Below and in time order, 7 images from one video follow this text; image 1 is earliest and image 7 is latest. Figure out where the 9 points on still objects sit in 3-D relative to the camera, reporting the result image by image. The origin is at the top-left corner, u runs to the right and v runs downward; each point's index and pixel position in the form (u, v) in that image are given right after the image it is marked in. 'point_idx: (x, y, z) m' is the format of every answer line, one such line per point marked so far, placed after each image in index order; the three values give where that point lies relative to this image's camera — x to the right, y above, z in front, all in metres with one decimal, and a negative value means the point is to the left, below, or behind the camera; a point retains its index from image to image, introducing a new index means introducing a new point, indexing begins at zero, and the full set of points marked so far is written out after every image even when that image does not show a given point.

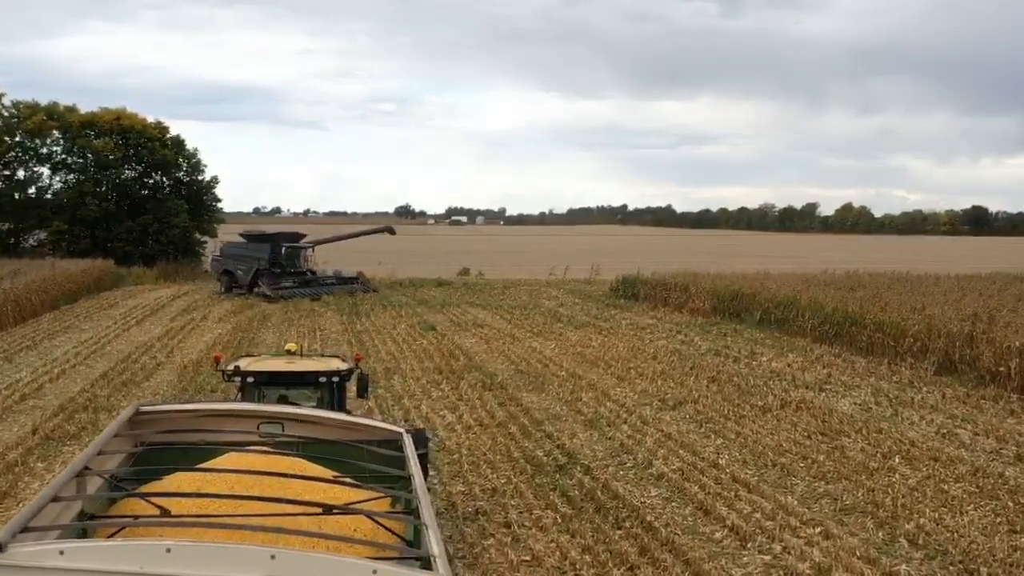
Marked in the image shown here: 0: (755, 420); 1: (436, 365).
0: (+3.0, -1.6, +10.6) m
1: (-1.3, -1.3, +13.9) m
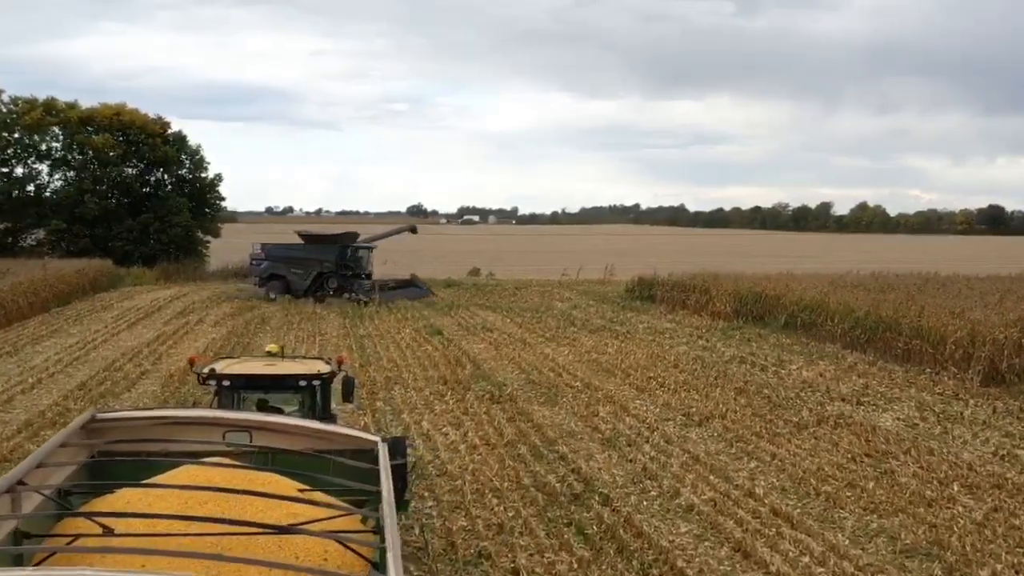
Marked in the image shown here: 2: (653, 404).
0: (+3.1, -1.7, +9.6) m
1: (-1.1, -1.3, +12.9) m
2: (+1.8, -1.5, +11.1) m
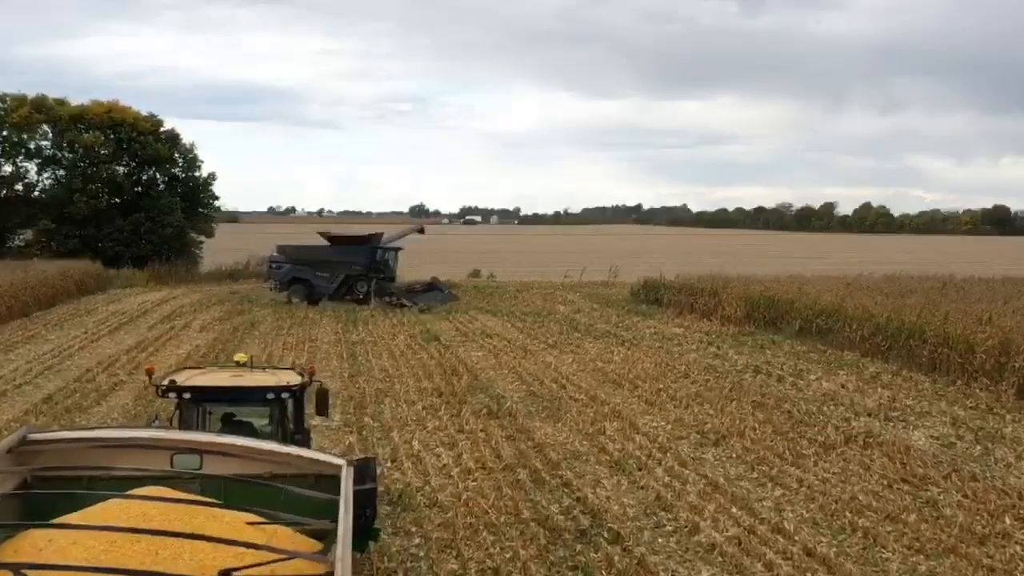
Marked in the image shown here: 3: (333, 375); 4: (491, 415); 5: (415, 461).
0: (+3.1, -1.8, +8.7) m
1: (-1.1, -1.4, +12.1) m
2: (+1.8, -1.6, +10.2) m
3: (-2.7, -1.3, +13.1) m
4: (-0.3, -1.6, +10.6) m
5: (-1.0, -1.7, +8.6) m
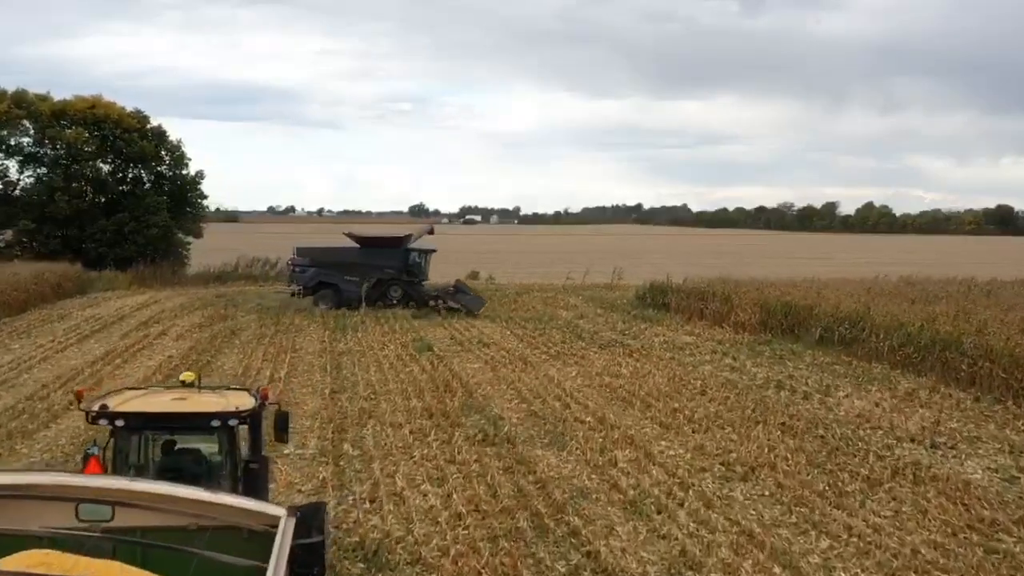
0: (+3.1, -1.9, +7.5) m
1: (-1.1, -1.5, +10.9) m
2: (+1.8, -1.7, +9.0) m
3: (-2.7, -1.5, +11.9) m
4: (-0.3, -1.7, +9.4) m
5: (-1.0, -1.8, +7.4) m
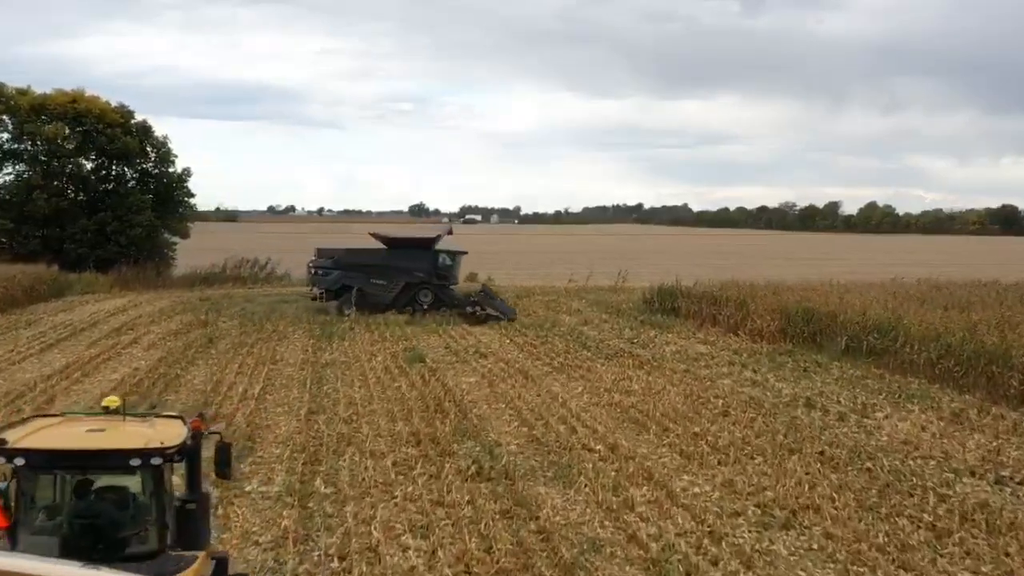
0: (+3.1, -2.0, +6.2) m
1: (-1.1, -1.6, +9.6) m
2: (+1.8, -1.8, +7.7) m
3: (-2.7, -1.5, +10.6) m
4: (-0.3, -1.8, +8.1) m
5: (-1.0, -1.9, +6.1) m
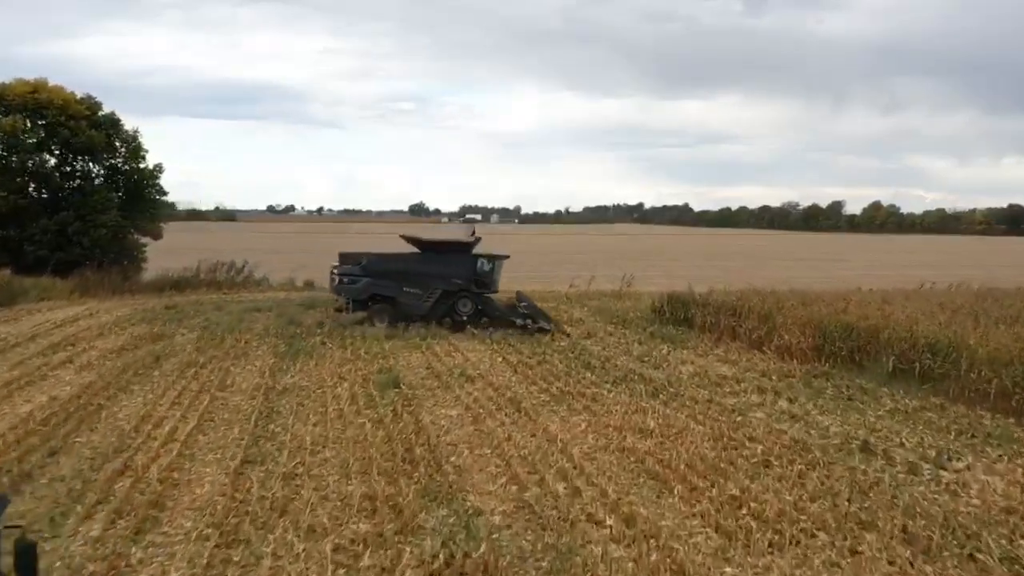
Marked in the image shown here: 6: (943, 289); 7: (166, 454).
0: (+2.9, -2.1, +4.1) m
1: (-1.3, -1.8, +7.4) m
2: (+1.6, -2.0, +5.6) m
3: (-2.9, -1.7, +8.5) m
4: (-0.4, -1.9, +6.0) m
5: (-1.1, -2.1, +4.0) m
6: (+9.9, 0.0, +19.3) m
7: (-3.5, -1.7, +8.7) m
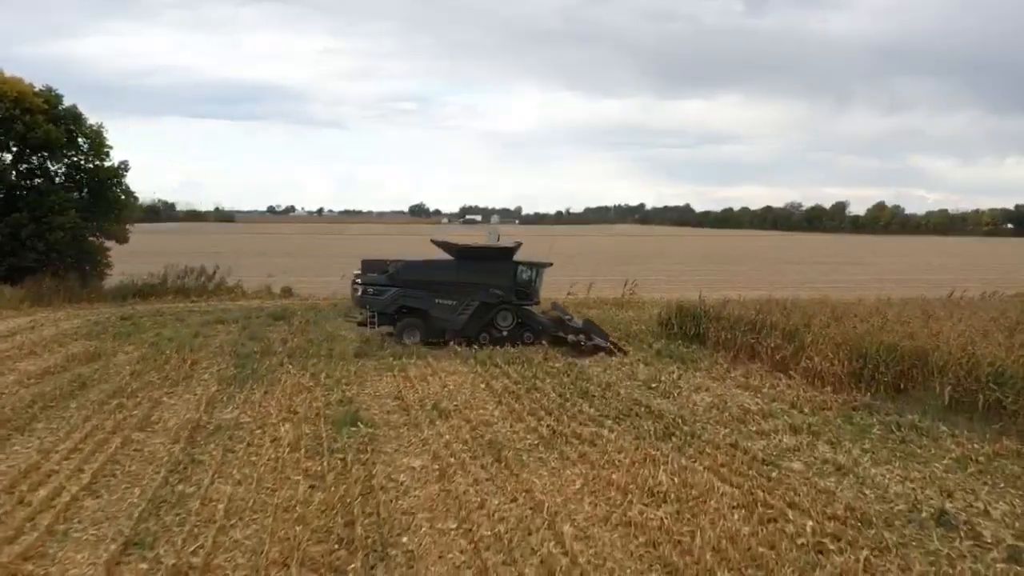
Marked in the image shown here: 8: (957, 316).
0: (+2.7, -2.3, +2.0) m
1: (-1.5, -2.0, +5.4) m
2: (+1.4, -2.2, +3.5) m
3: (-3.1, -1.9, +6.4) m
4: (-0.6, -2.1, +3.9) m
5: (-1.4, -2.3, +1.9) m
6: (+9.7, -0.2, +17.2) m
7: (-3.7, -1.9, +6.6) m
8: (+7.3, -0.5, +13.8) m
